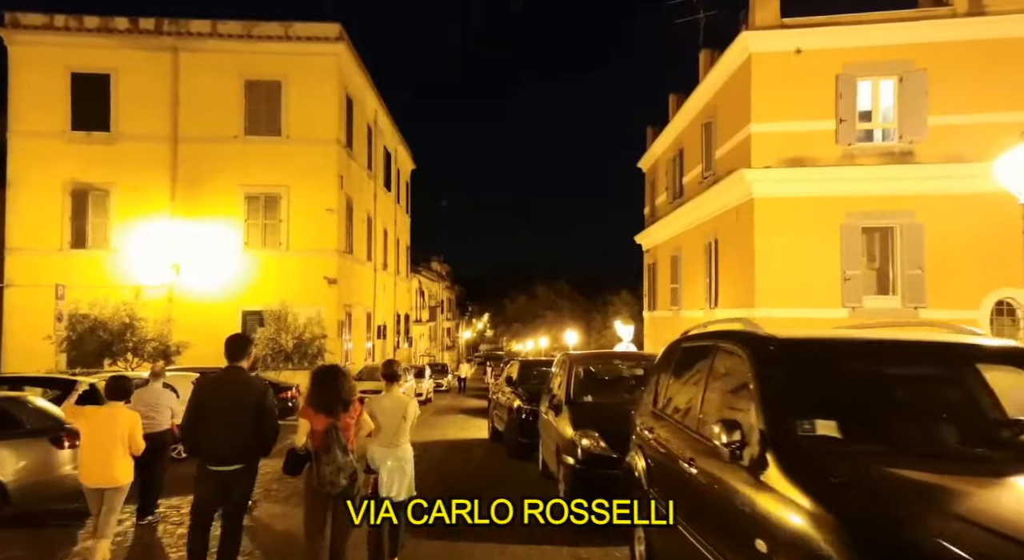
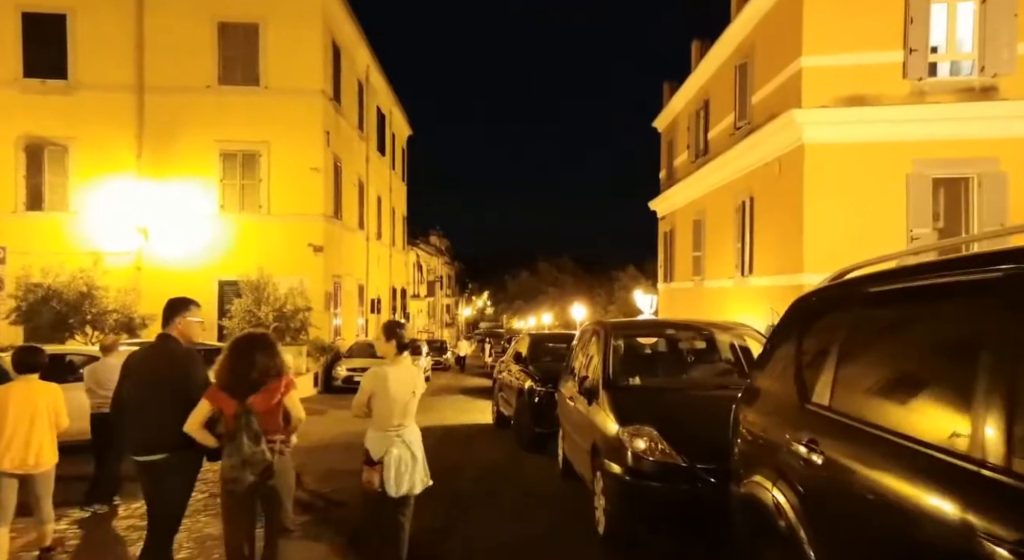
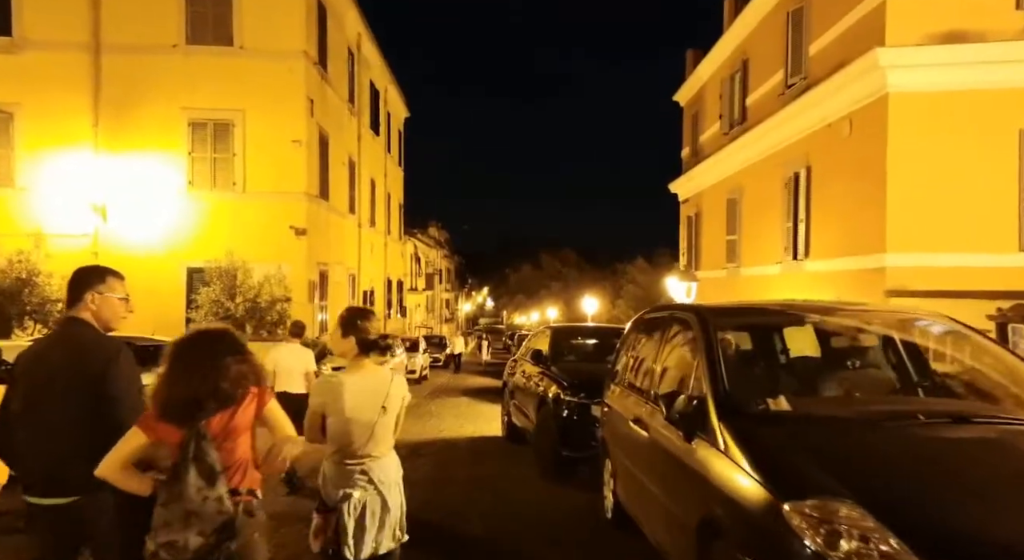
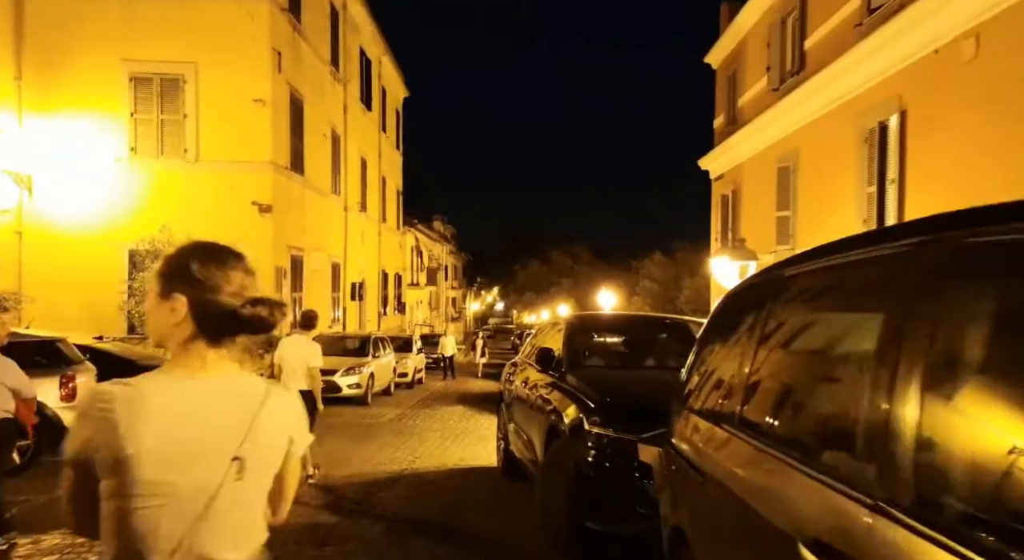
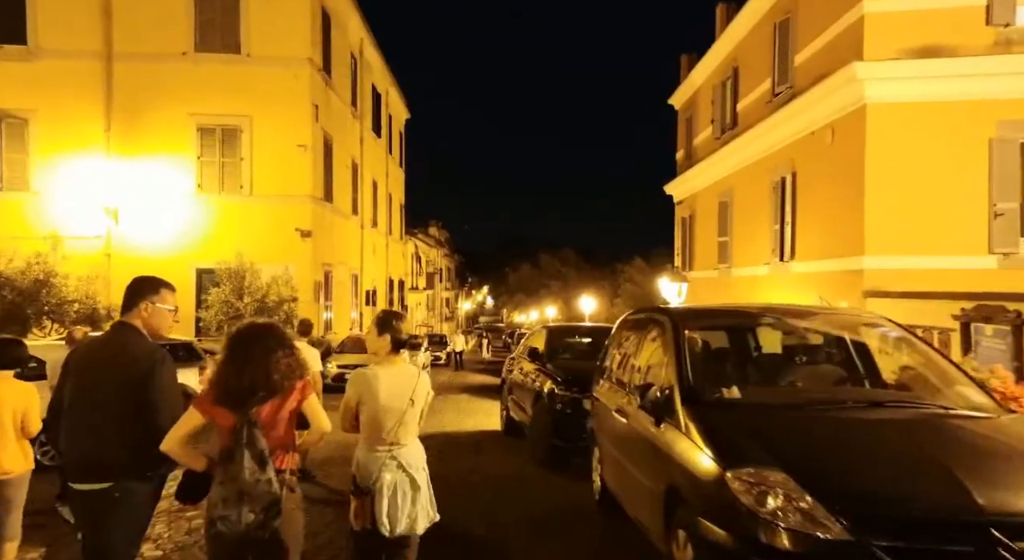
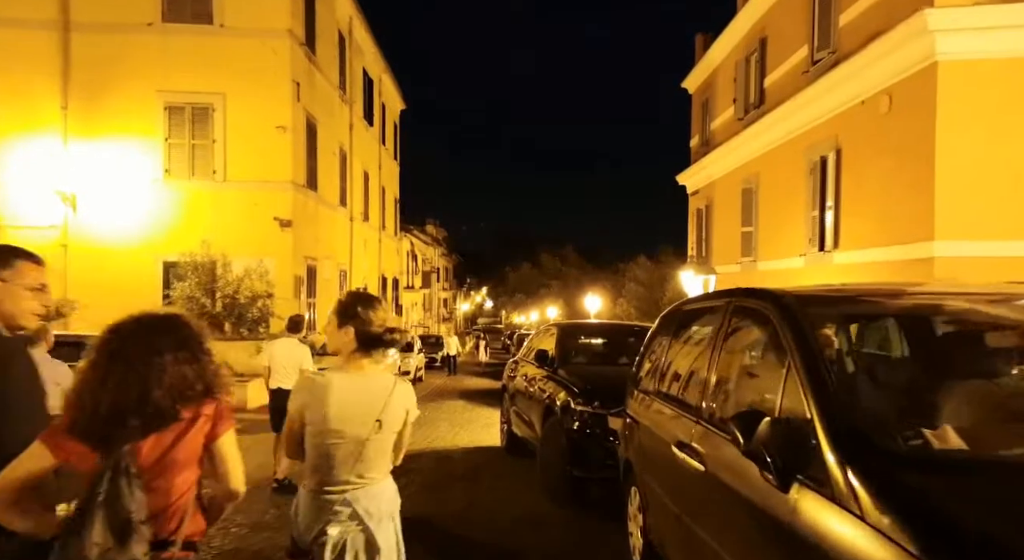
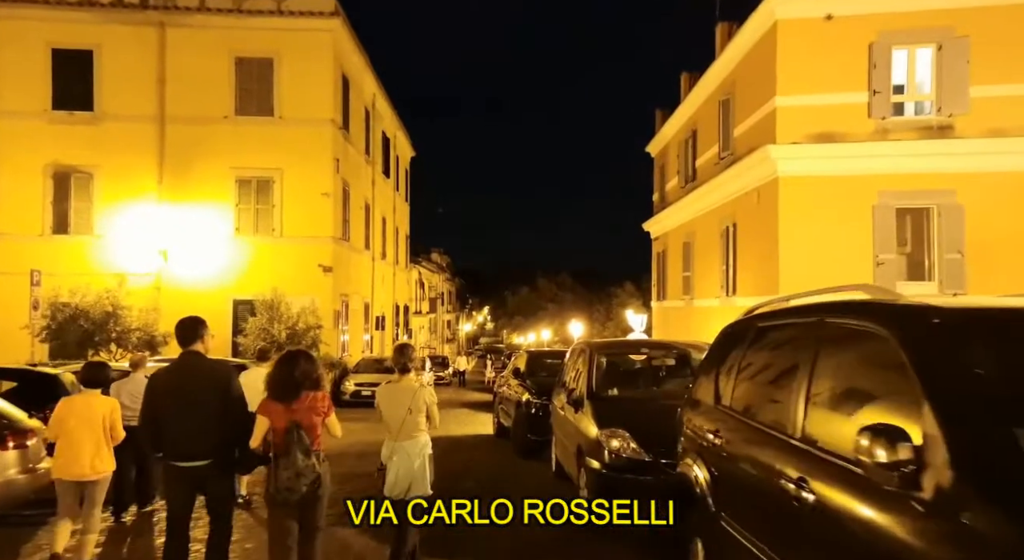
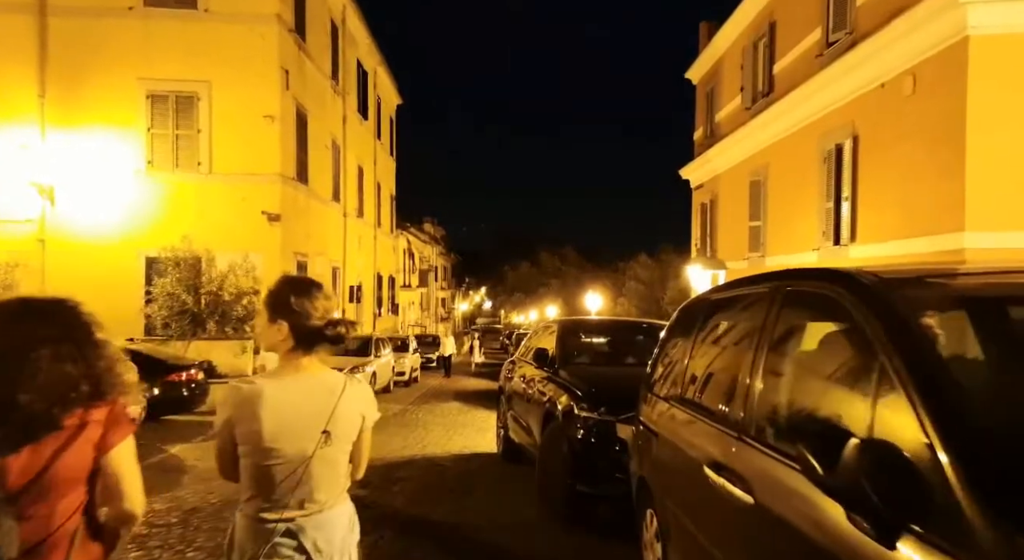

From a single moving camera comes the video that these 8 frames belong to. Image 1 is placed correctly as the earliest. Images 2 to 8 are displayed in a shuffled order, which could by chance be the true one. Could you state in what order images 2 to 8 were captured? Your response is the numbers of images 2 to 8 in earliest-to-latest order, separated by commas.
7, 2, 5, 3, 6, 8, 4
